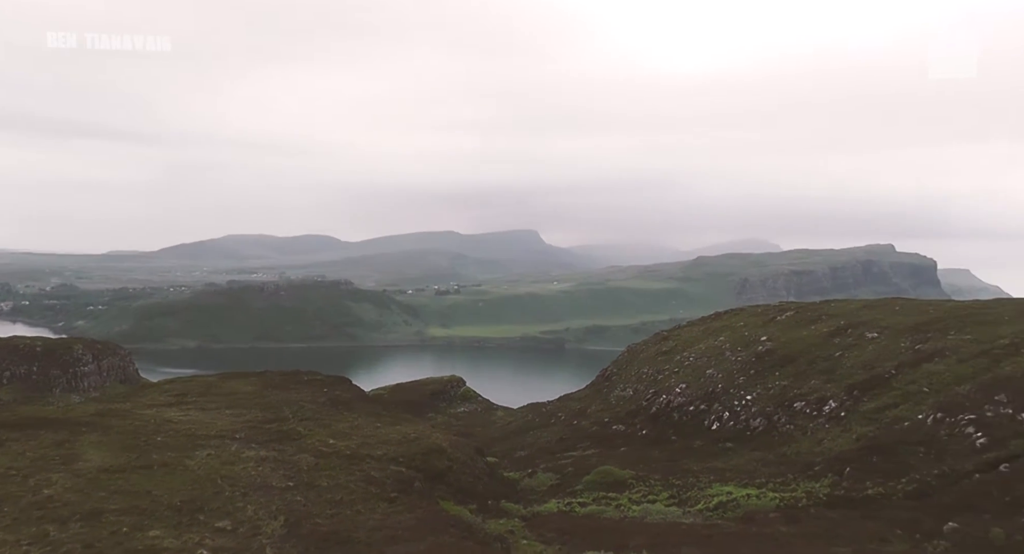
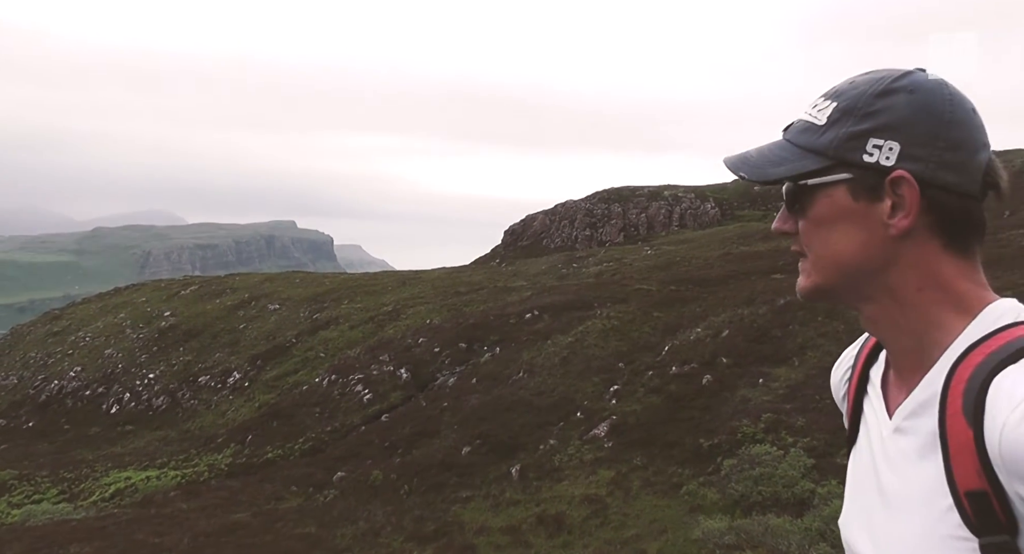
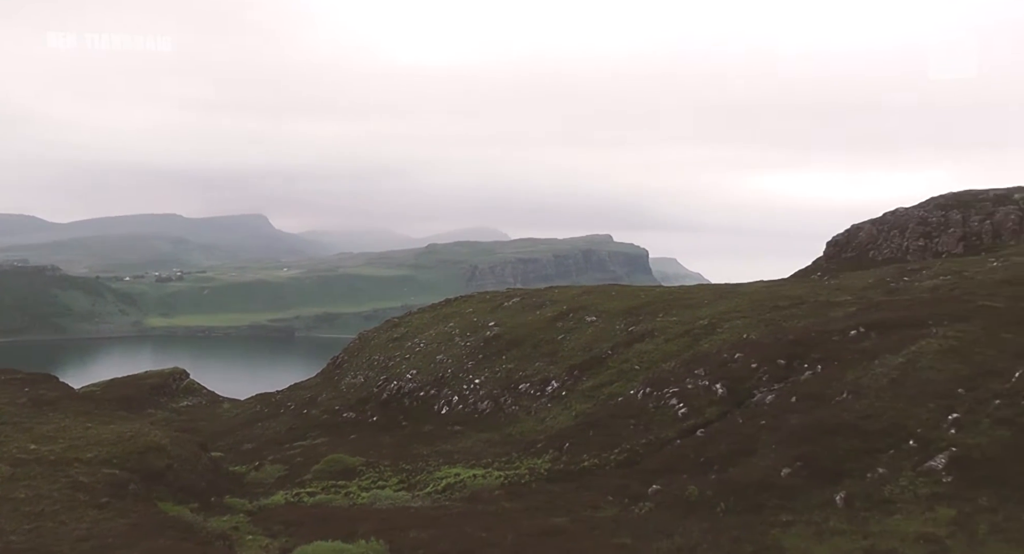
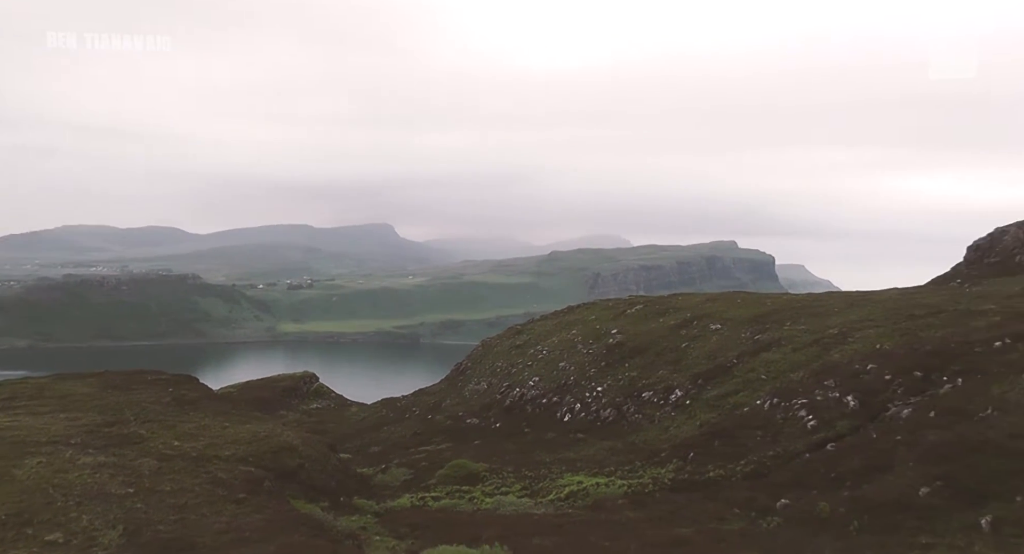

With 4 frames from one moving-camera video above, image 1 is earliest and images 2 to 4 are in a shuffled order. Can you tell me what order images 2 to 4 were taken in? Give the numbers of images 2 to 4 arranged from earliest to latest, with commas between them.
4, 3, 2
